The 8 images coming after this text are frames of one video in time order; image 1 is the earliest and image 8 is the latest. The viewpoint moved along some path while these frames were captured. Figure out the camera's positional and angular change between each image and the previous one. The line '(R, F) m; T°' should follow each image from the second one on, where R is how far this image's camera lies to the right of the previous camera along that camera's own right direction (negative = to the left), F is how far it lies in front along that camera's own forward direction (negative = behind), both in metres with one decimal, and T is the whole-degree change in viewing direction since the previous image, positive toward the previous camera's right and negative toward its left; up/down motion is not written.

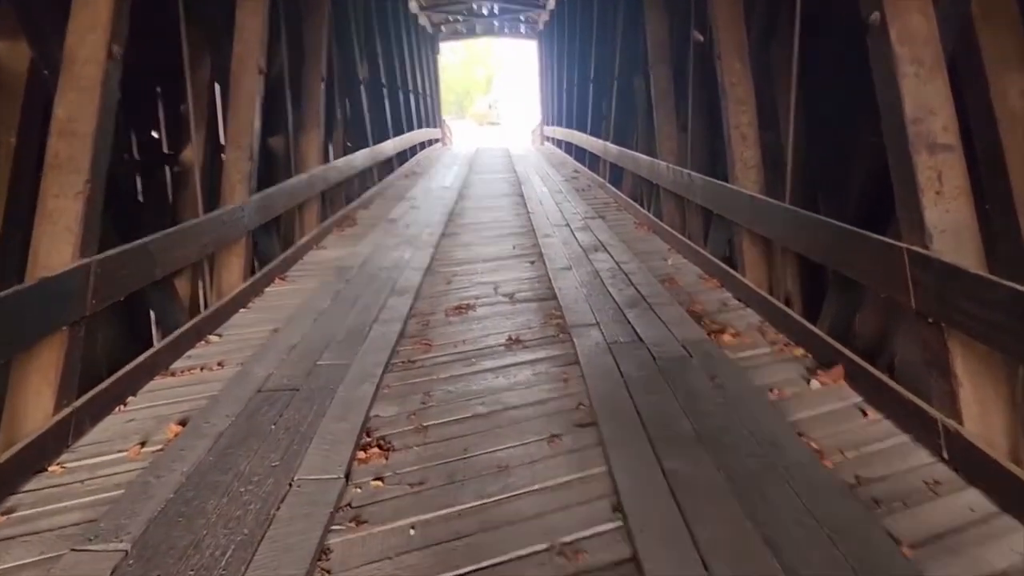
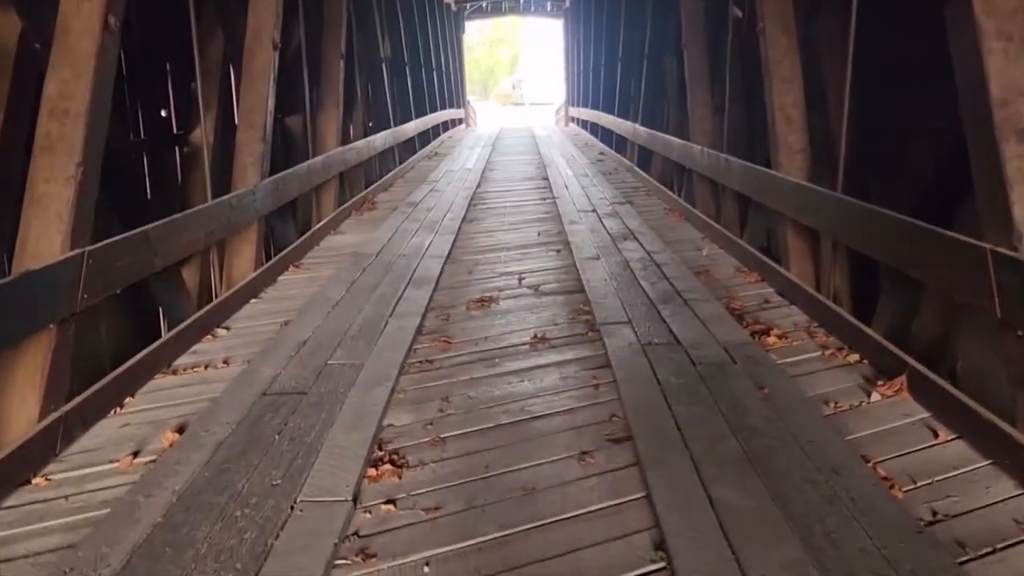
(0.0, +0.2) m; -2°
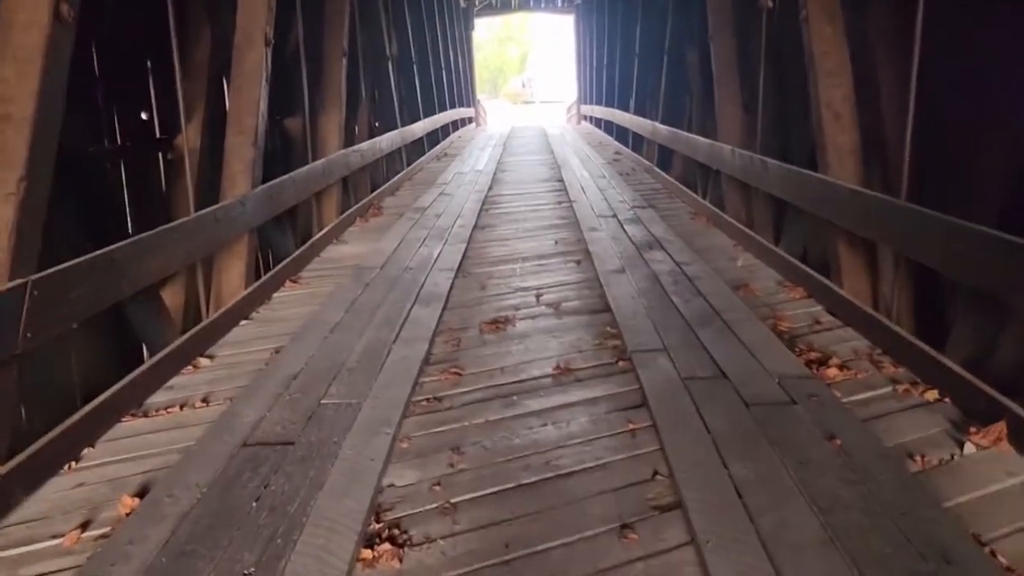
(0.0, +0.3) m; -1°
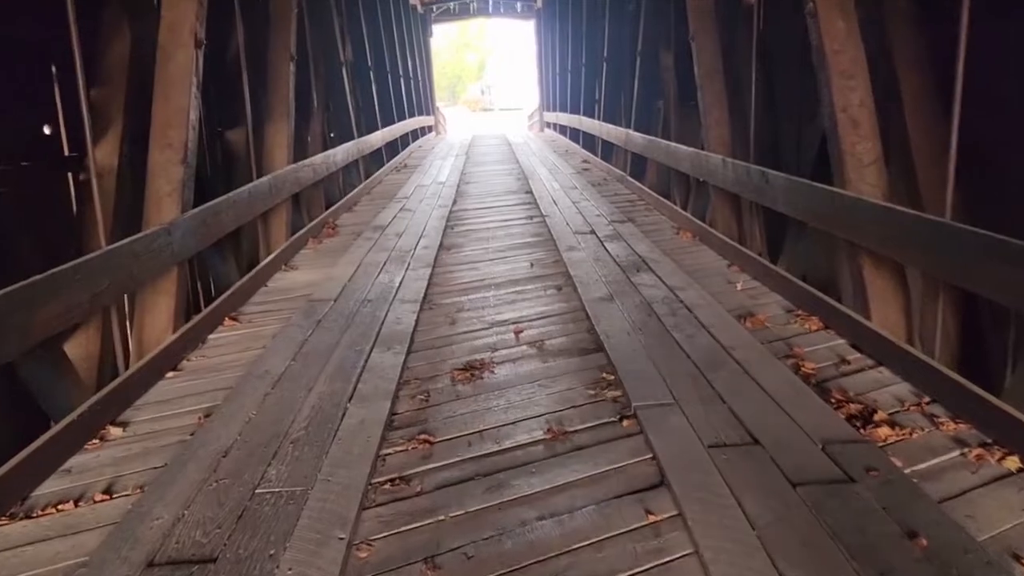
(0.0, +0.4) m; +3°
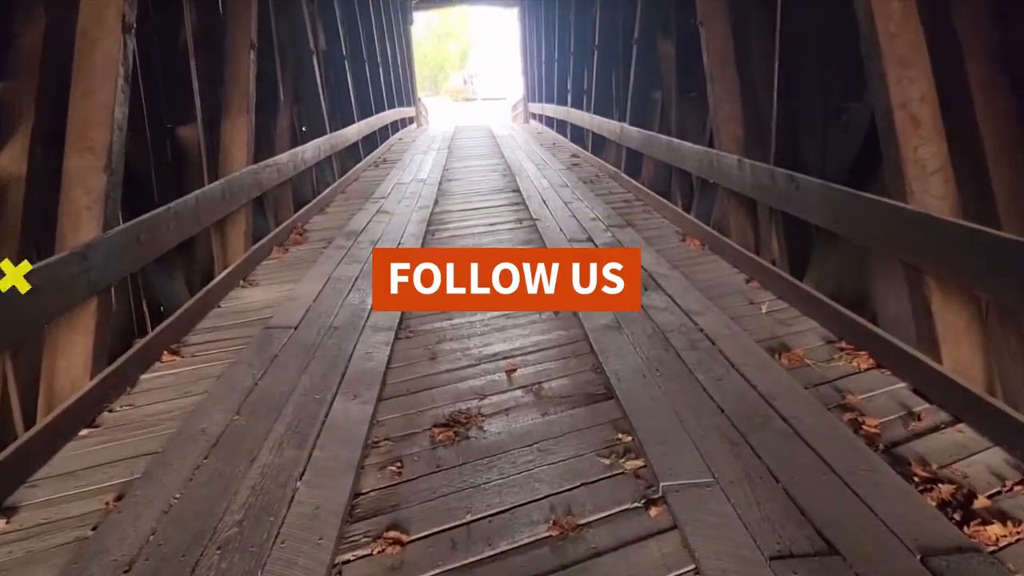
(0.0, +0.5) m; +1°
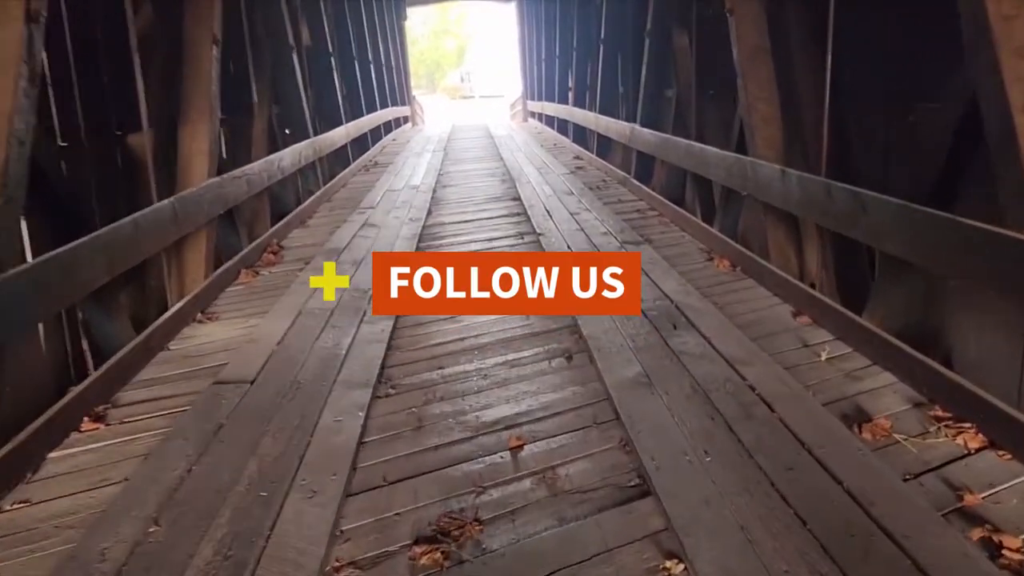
(0.0, +0.5) m; 0°
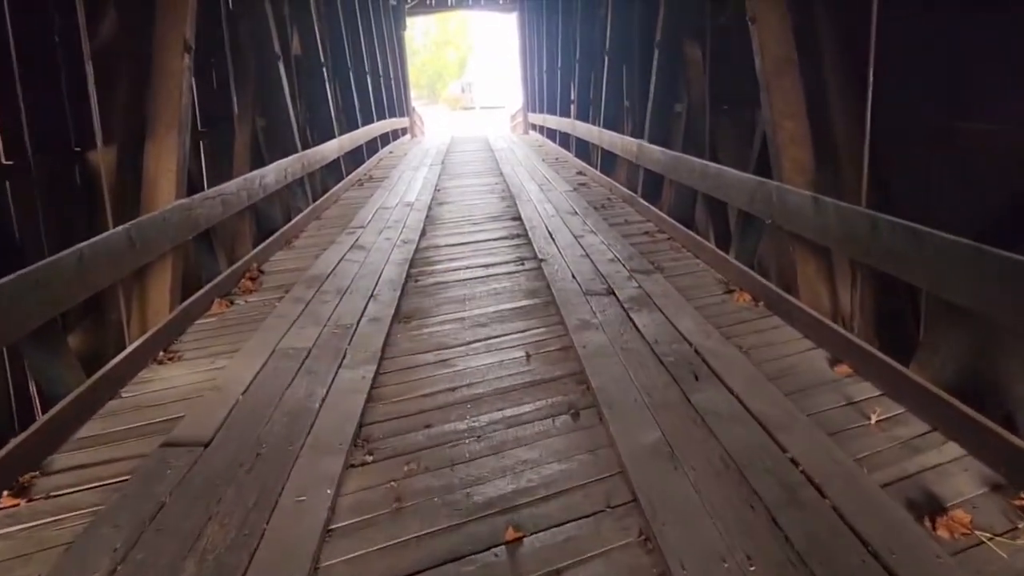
(0.0, +0.3) m; 0°
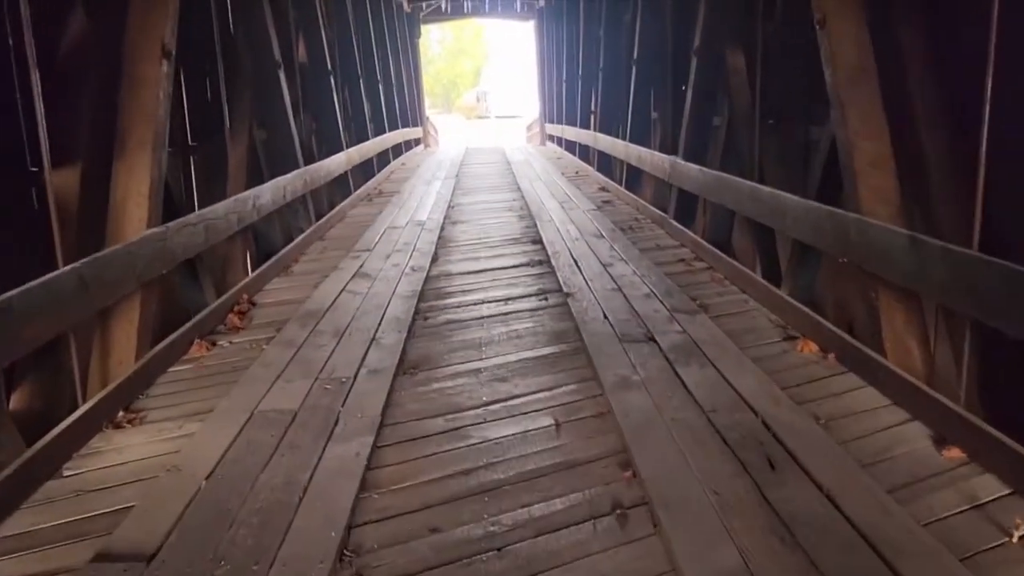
(0.0, +0.5) m; -1°
